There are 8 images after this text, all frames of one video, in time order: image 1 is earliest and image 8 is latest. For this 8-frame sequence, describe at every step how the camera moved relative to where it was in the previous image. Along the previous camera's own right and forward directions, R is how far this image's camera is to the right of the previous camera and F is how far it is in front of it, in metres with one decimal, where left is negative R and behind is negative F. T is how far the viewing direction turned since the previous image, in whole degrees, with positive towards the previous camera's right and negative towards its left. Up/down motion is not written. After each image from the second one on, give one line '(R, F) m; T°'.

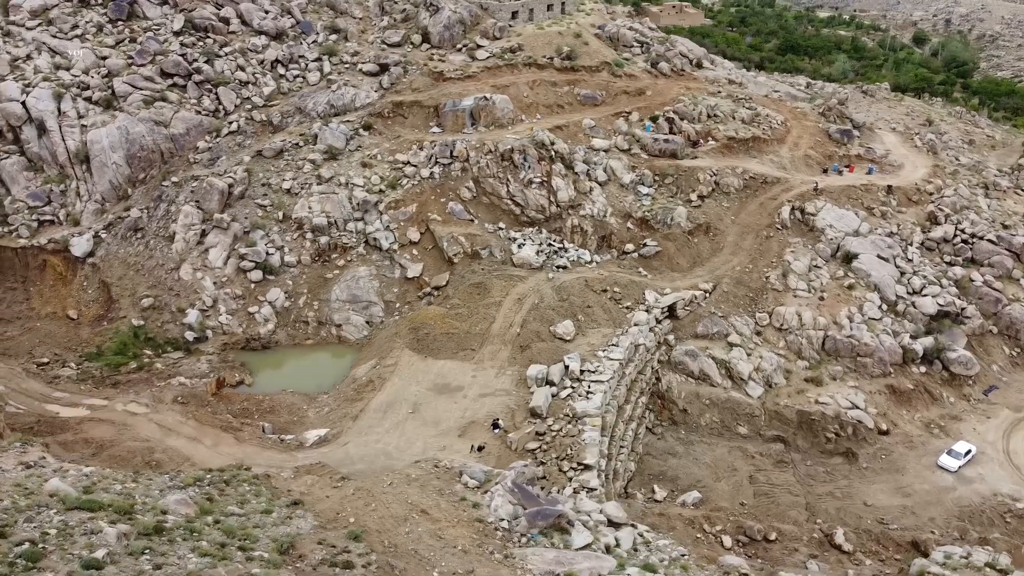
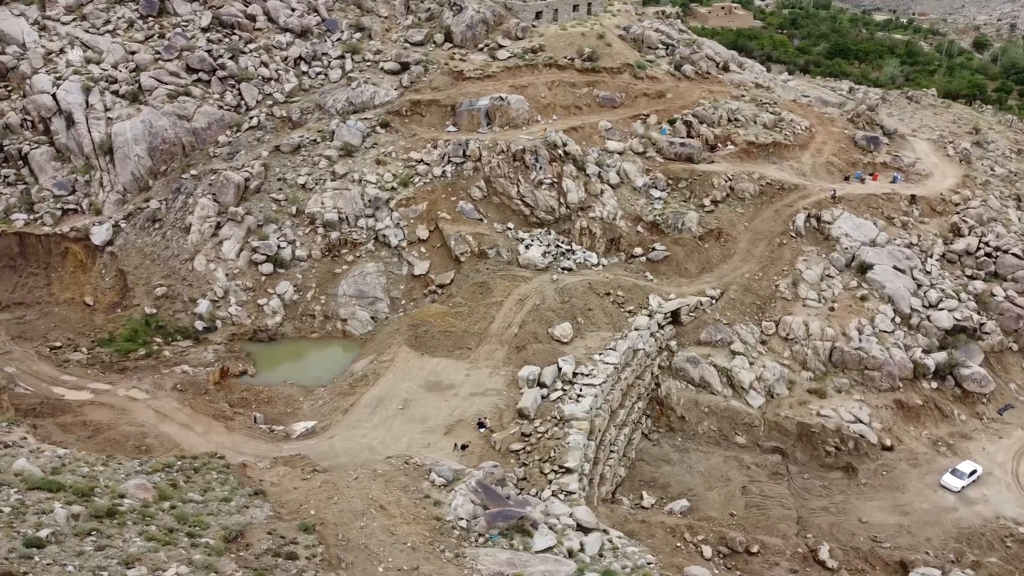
(+0.8, +0.1) m; -3°
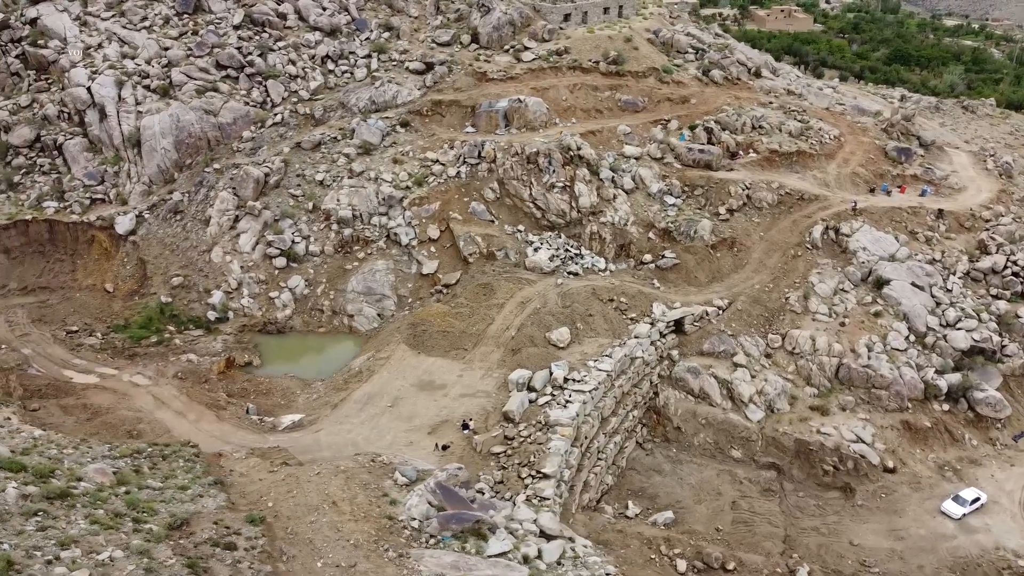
(+0.9, +0.1) m; -3°
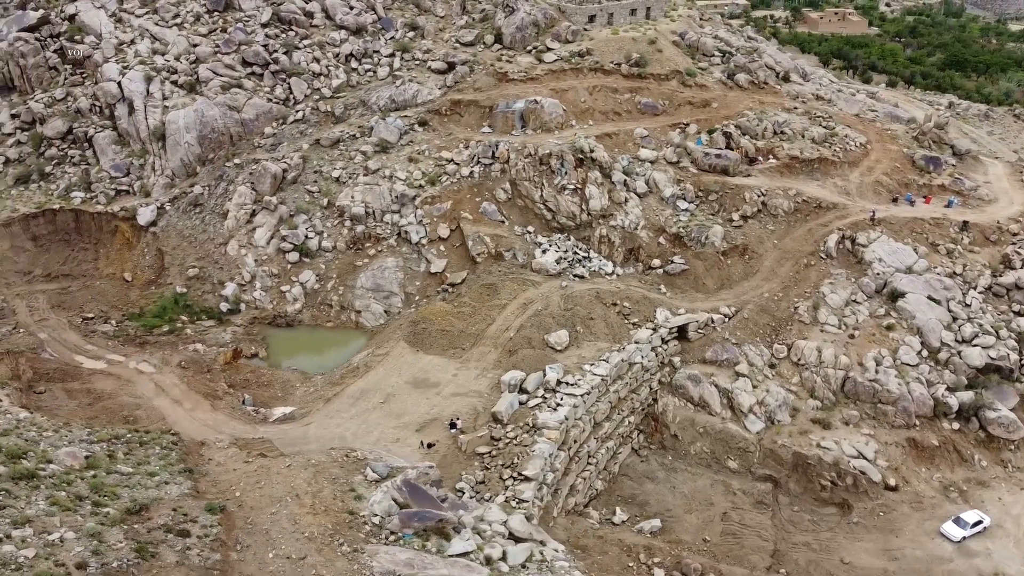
(+0.8, 0.0) m; -3°
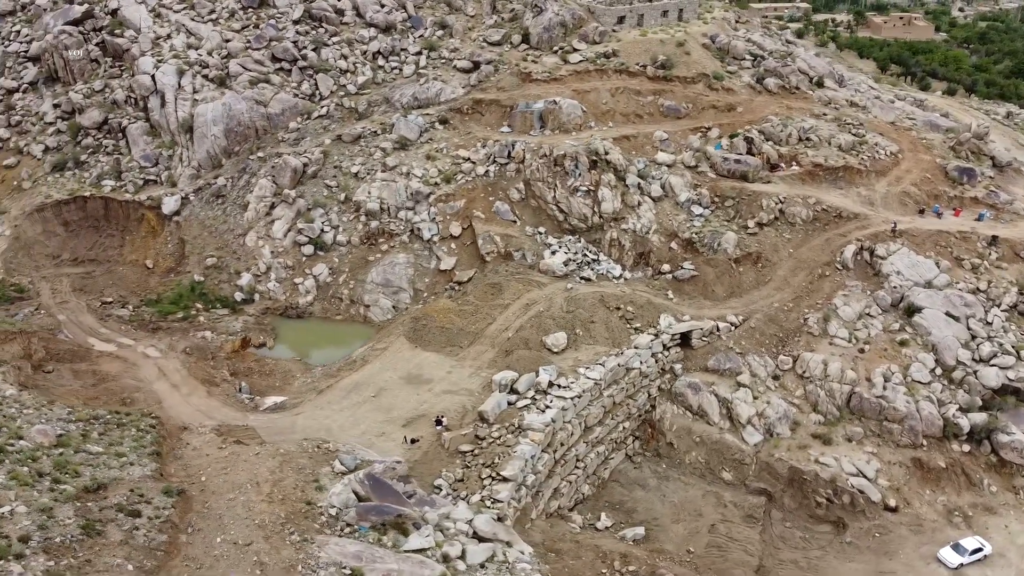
(+0.9, +0.1) m; -3°
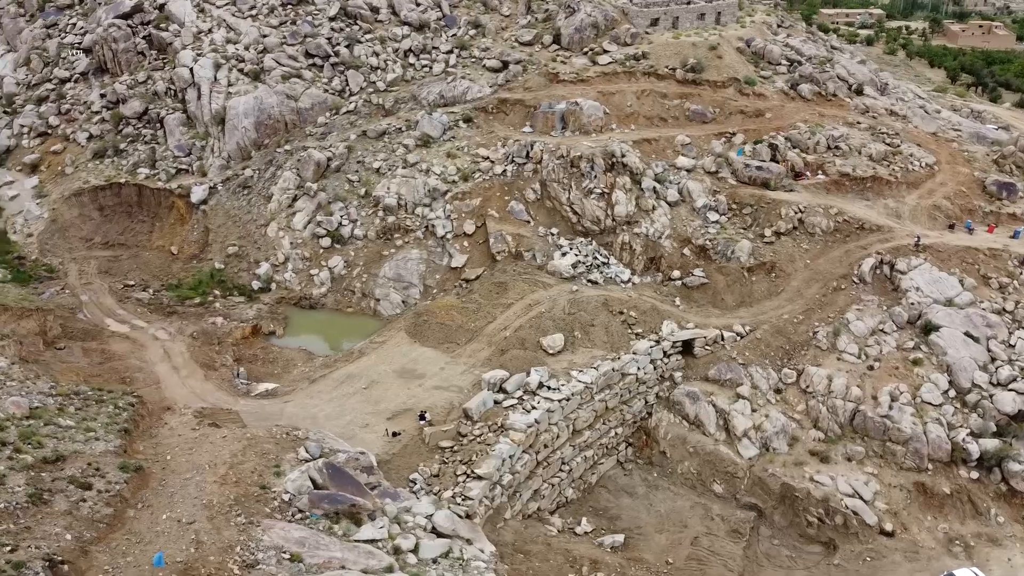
(+1.1, 0.0) m; -4°
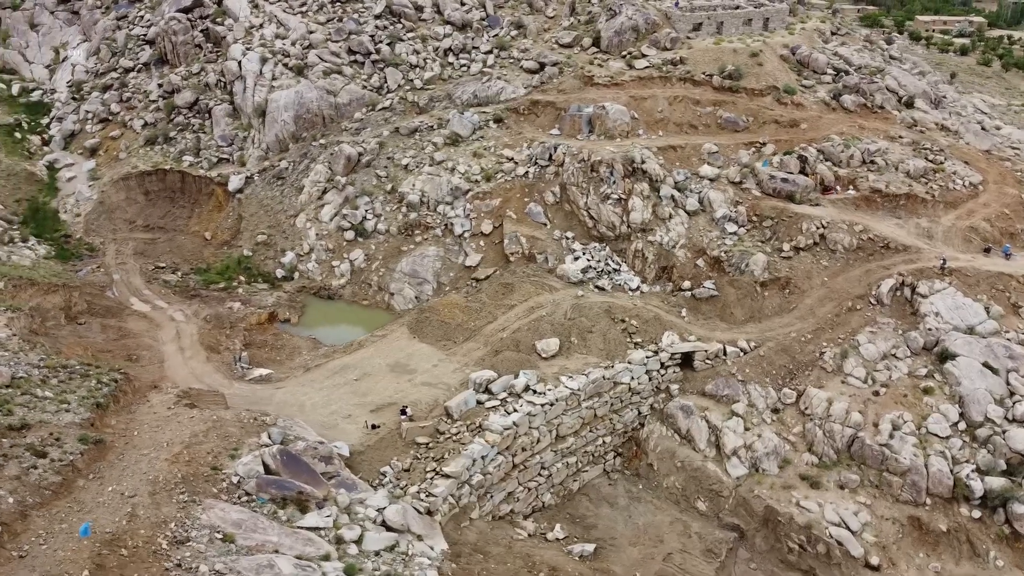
(+1.4, 0.0) m; -5°
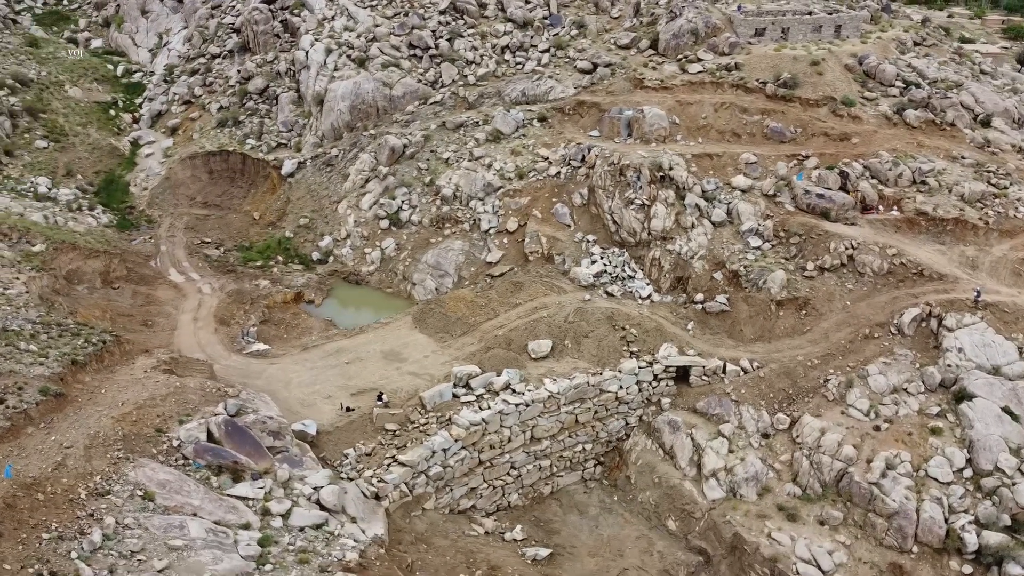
(+2.1, 0.0) m; -7°
